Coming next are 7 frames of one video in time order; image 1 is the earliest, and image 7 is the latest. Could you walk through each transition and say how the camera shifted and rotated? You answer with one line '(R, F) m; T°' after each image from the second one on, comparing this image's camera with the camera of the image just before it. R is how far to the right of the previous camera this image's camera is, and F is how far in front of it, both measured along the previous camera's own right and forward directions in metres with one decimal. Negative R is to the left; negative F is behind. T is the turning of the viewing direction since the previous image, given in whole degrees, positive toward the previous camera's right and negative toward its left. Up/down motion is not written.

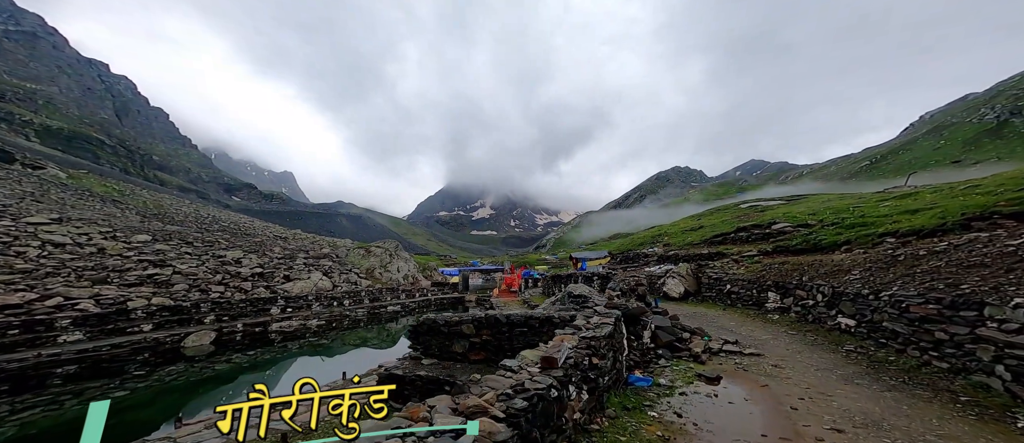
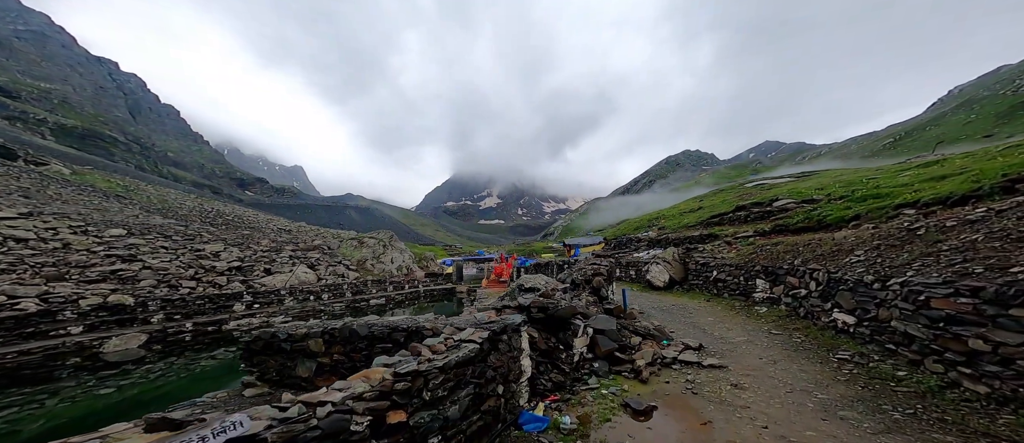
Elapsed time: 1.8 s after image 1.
(+1.4, +1.2) m; -2°
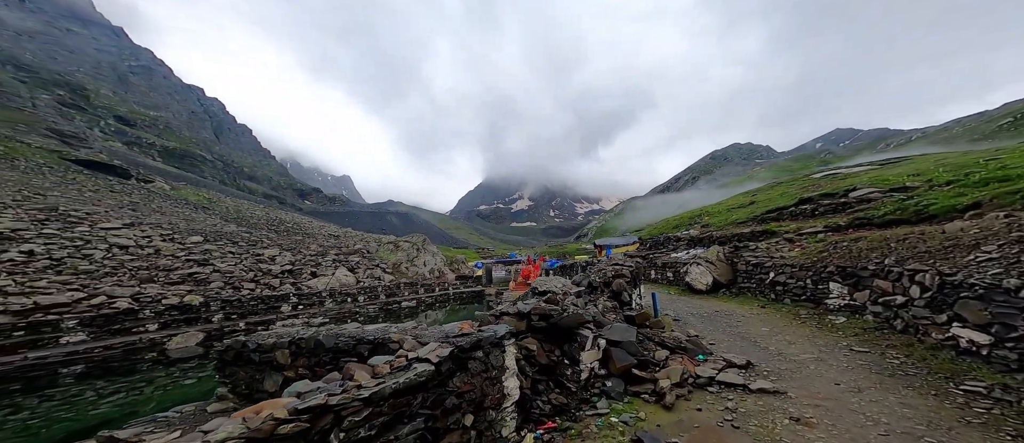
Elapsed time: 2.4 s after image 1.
(+0.4, +0.6) m; -6°
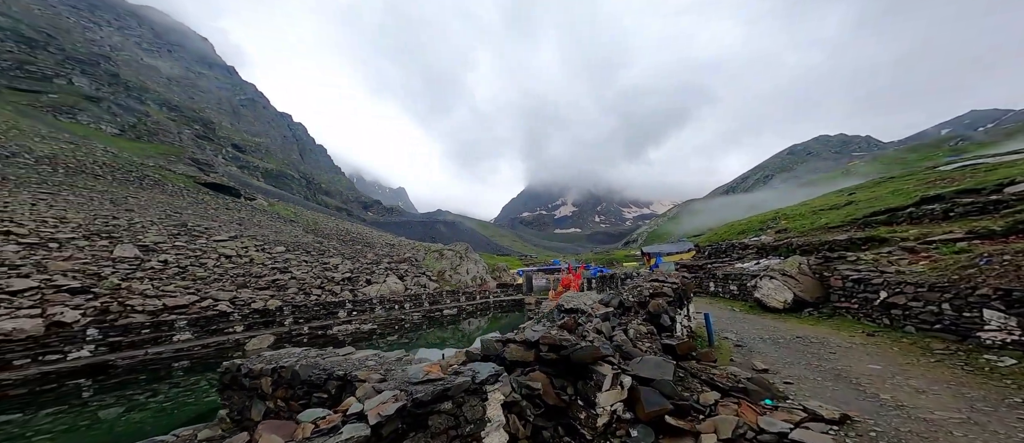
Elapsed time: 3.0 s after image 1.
(+0.4, +0.4) m; -8°
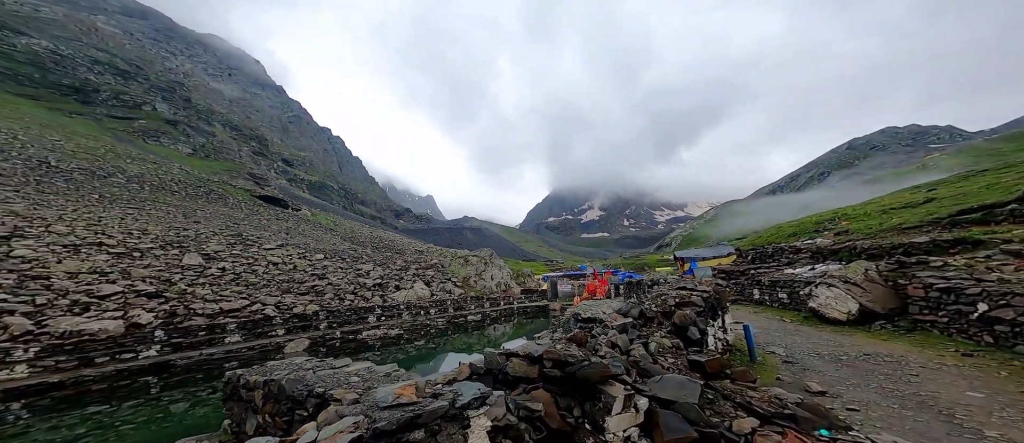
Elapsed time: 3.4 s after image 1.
(+0.2, +0.2) m; -5°
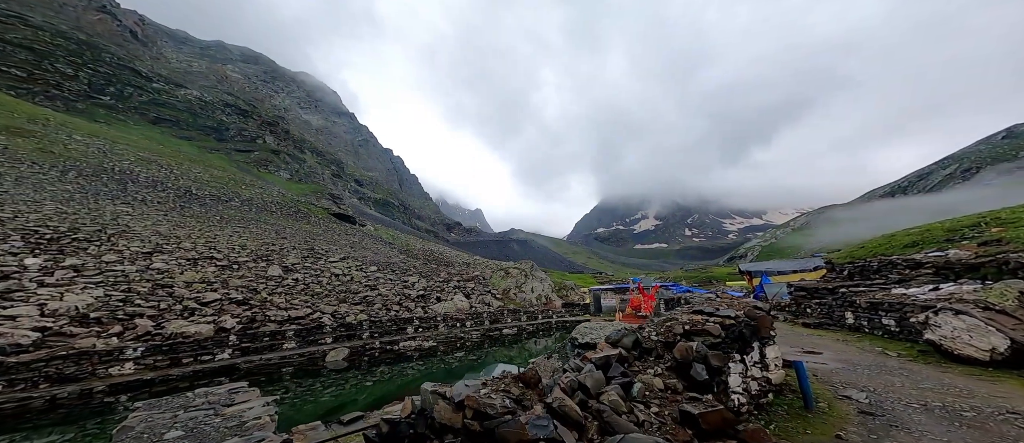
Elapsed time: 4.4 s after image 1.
(+0.9, +0.6) m; -9°
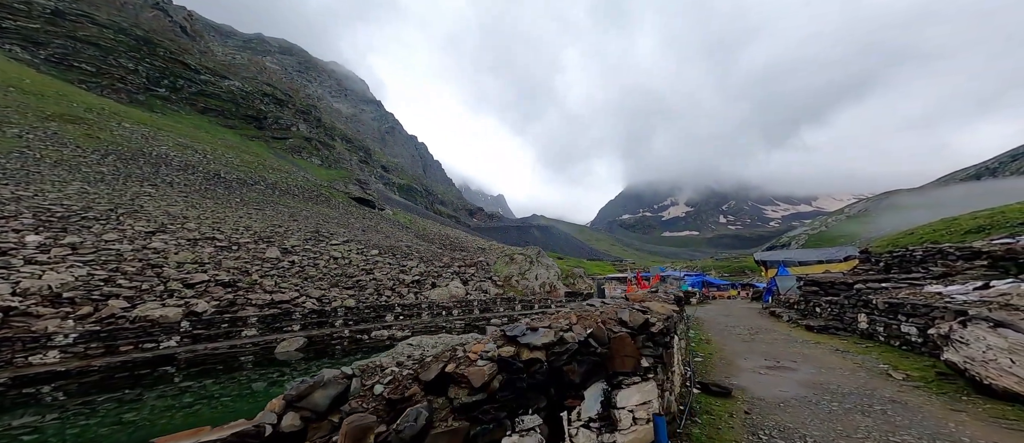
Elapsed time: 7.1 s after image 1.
(+2.2, +1.2) m; -5°
